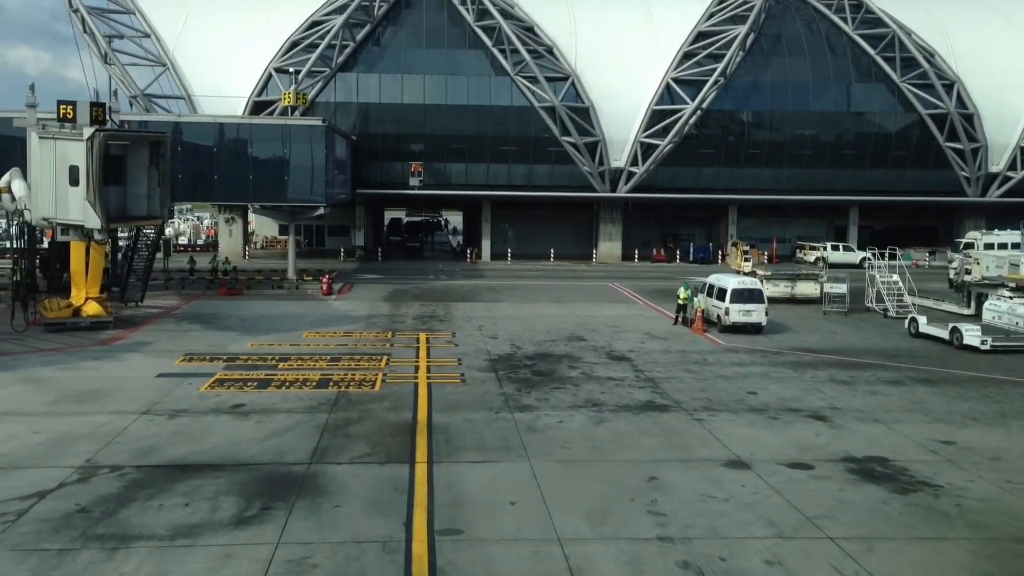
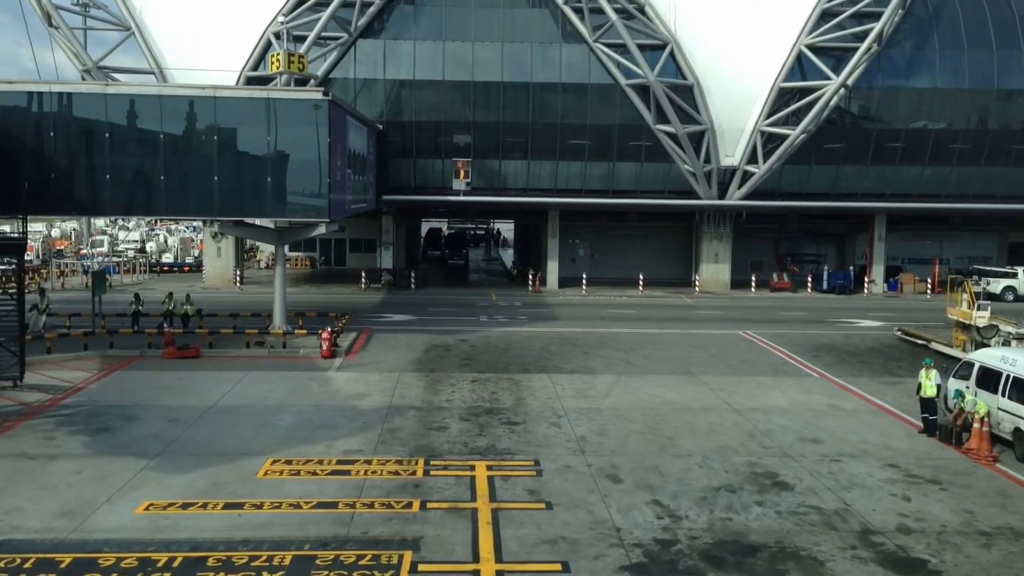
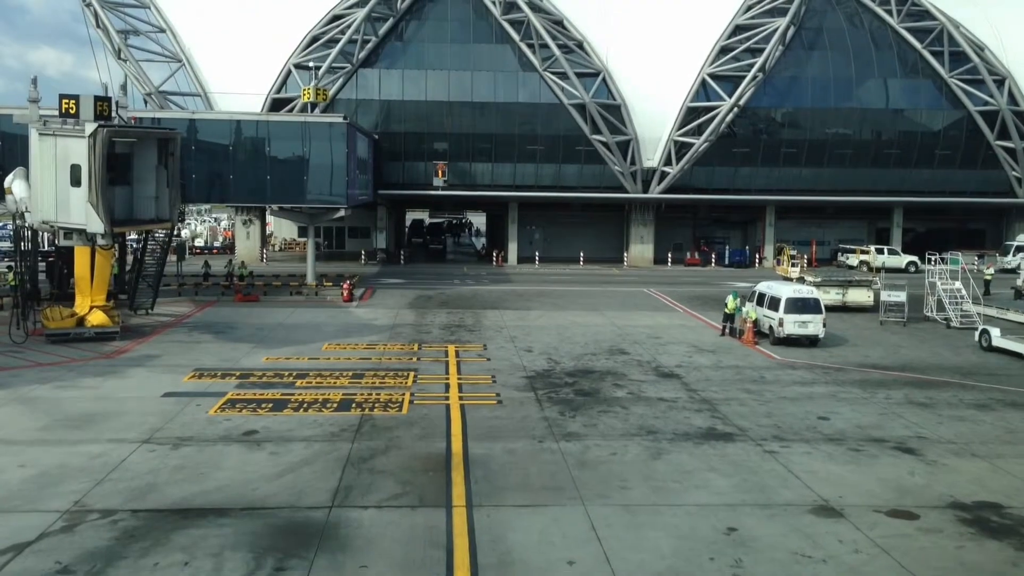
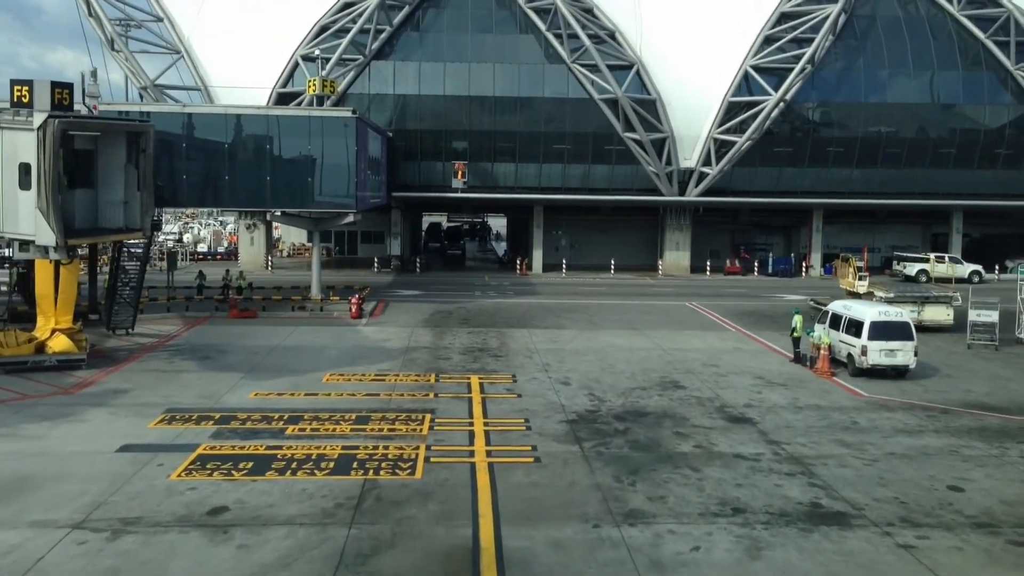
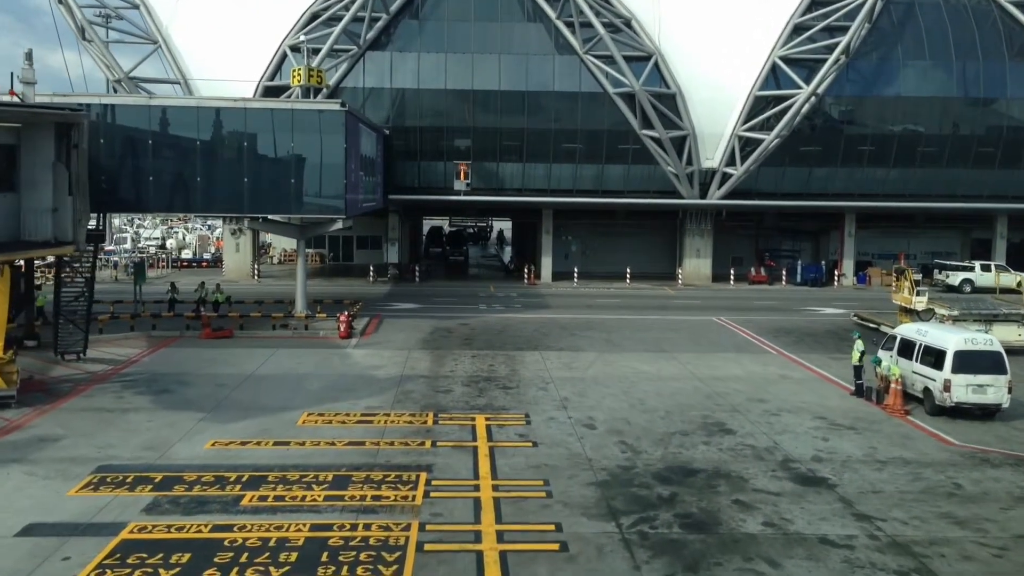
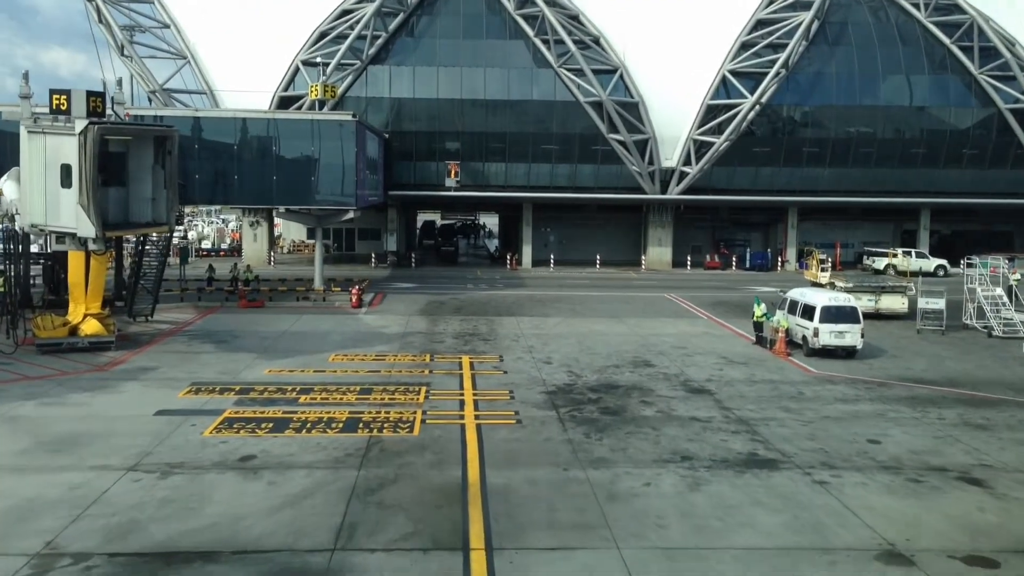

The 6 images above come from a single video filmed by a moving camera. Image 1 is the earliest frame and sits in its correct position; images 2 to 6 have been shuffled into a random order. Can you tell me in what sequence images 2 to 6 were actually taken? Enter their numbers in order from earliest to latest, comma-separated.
3, 6, 4, 5, 2
